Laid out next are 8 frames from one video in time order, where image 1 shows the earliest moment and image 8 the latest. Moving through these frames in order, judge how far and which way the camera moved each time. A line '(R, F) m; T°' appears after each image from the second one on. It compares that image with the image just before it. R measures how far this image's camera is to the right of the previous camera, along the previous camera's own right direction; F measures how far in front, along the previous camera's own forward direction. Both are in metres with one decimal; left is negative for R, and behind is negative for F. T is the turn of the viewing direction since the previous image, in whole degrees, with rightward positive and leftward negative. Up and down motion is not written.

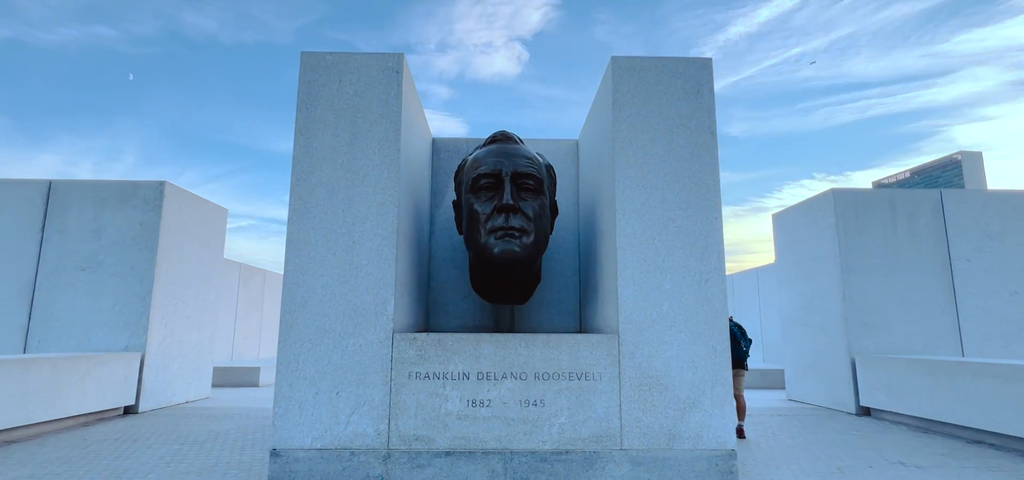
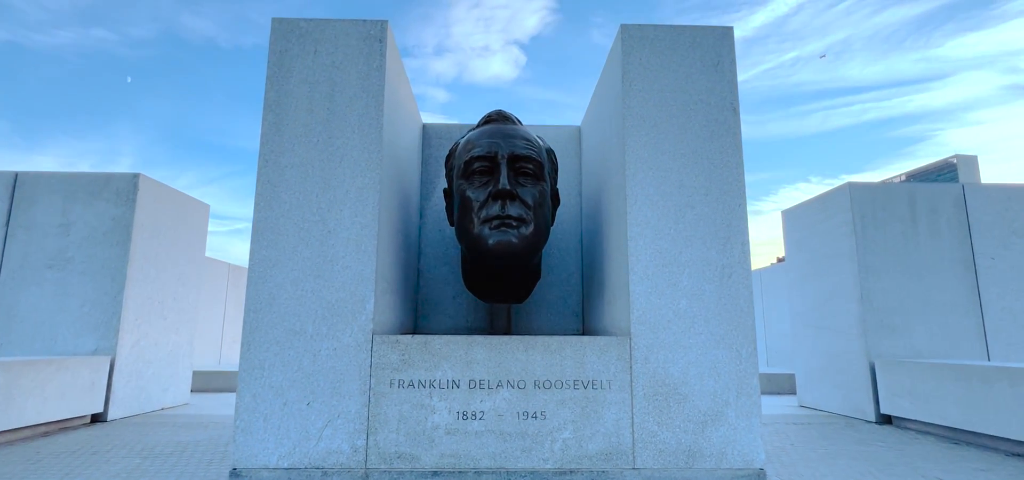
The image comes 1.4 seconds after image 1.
(0.0, +0.6) m; 0°
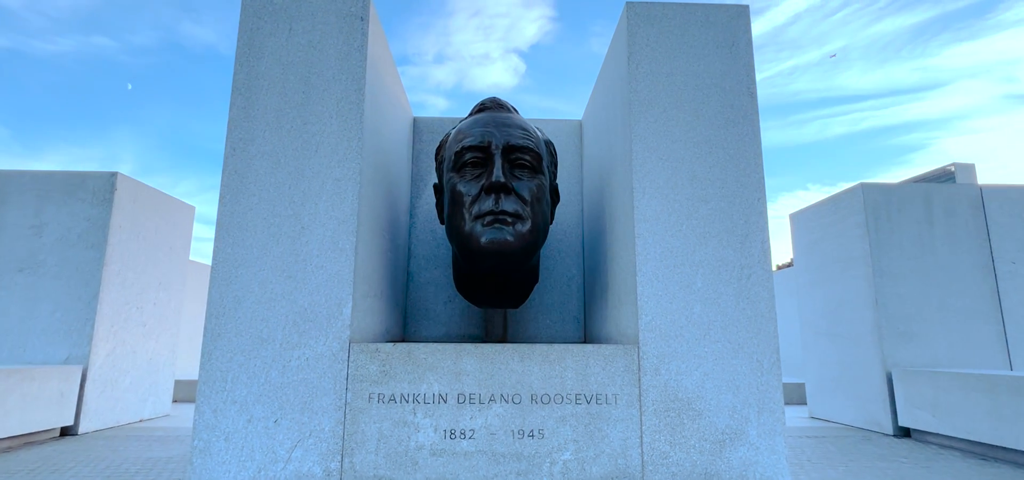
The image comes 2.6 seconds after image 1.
(0.0, +0.4) m; 0°
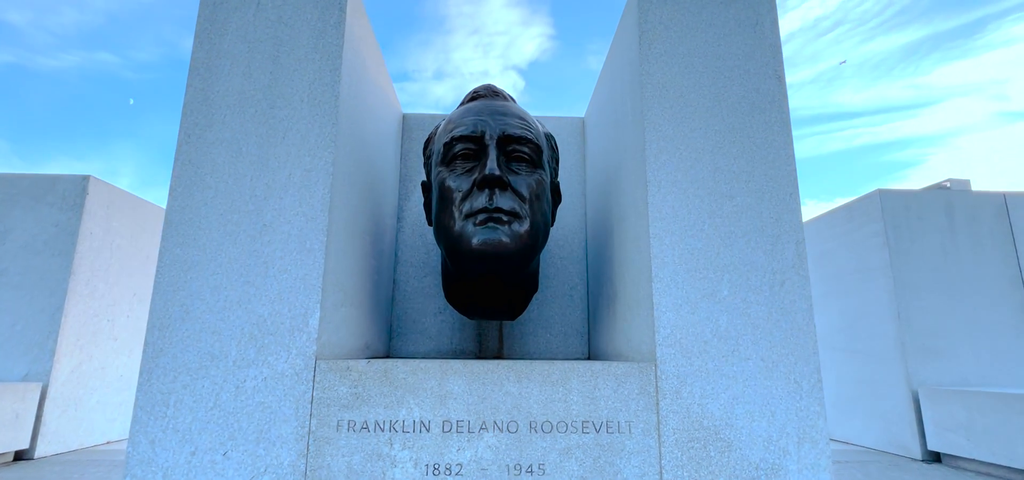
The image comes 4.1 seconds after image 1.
(0.0, +0.5) m; 0°
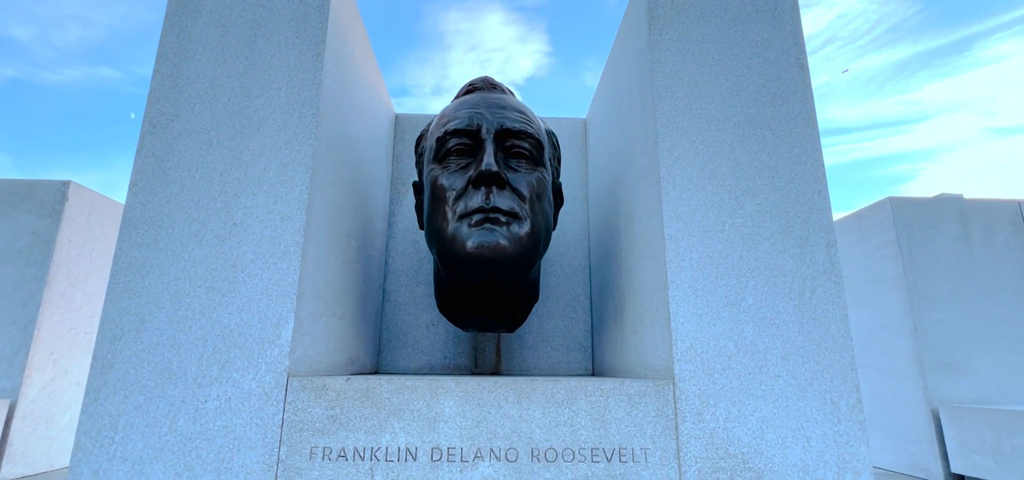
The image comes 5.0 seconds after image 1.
(0.0, +0.3) m; 0°
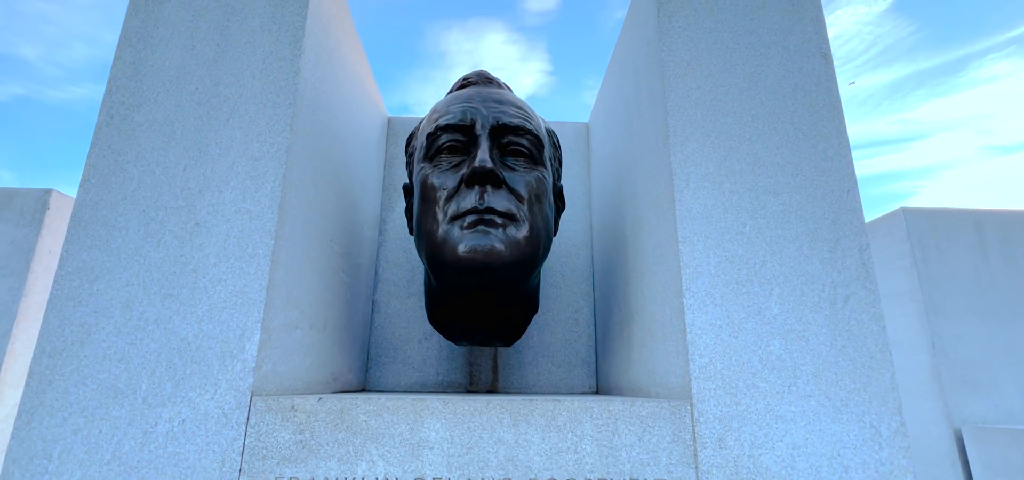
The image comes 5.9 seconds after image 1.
(0.0, +0.3) m; 0°
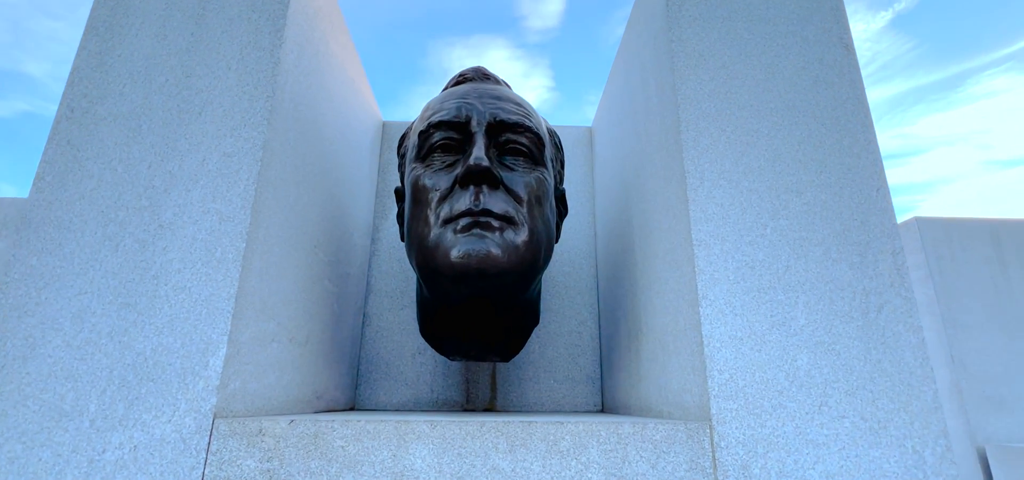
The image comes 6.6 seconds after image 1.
(0.0, +0.2) m; 0°
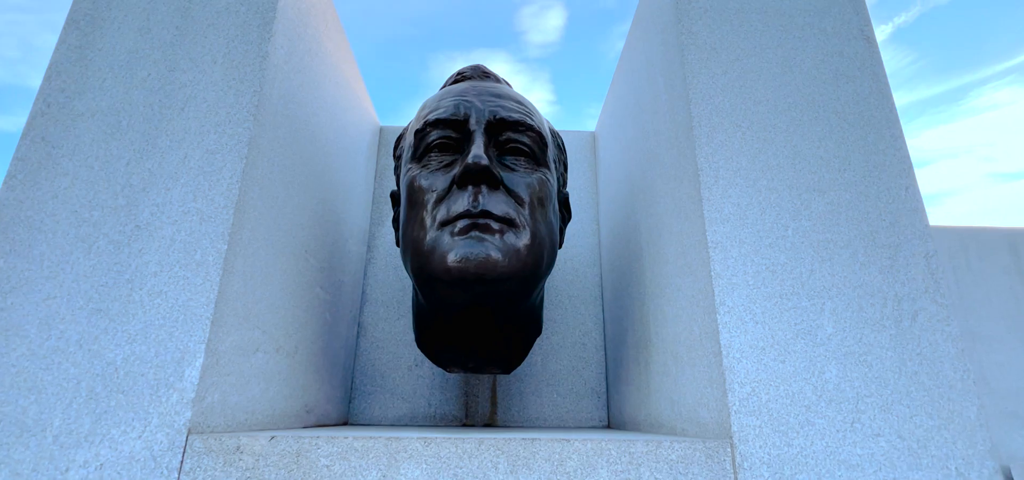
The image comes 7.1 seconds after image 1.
(0.0, +0.2) m; 0°
